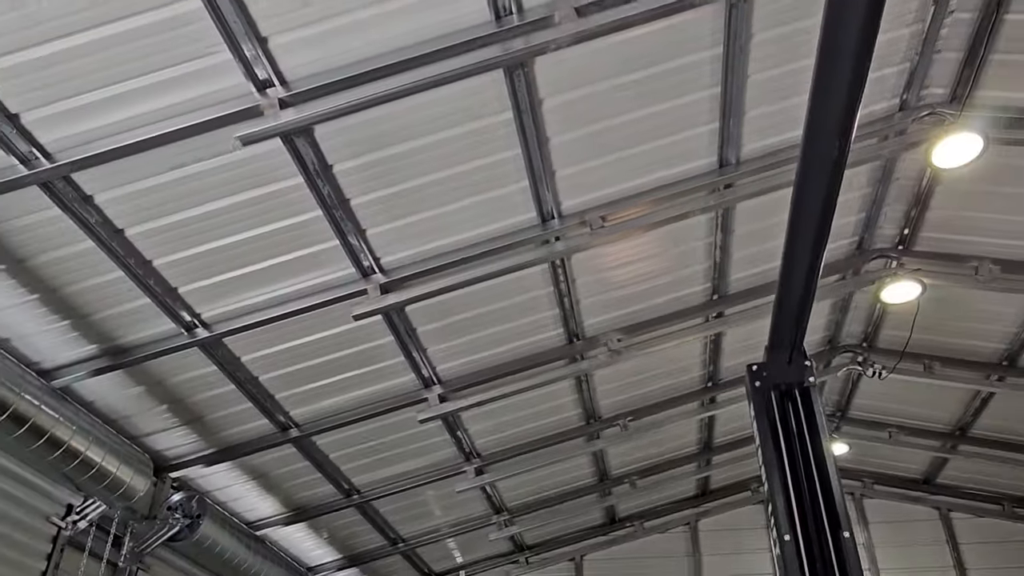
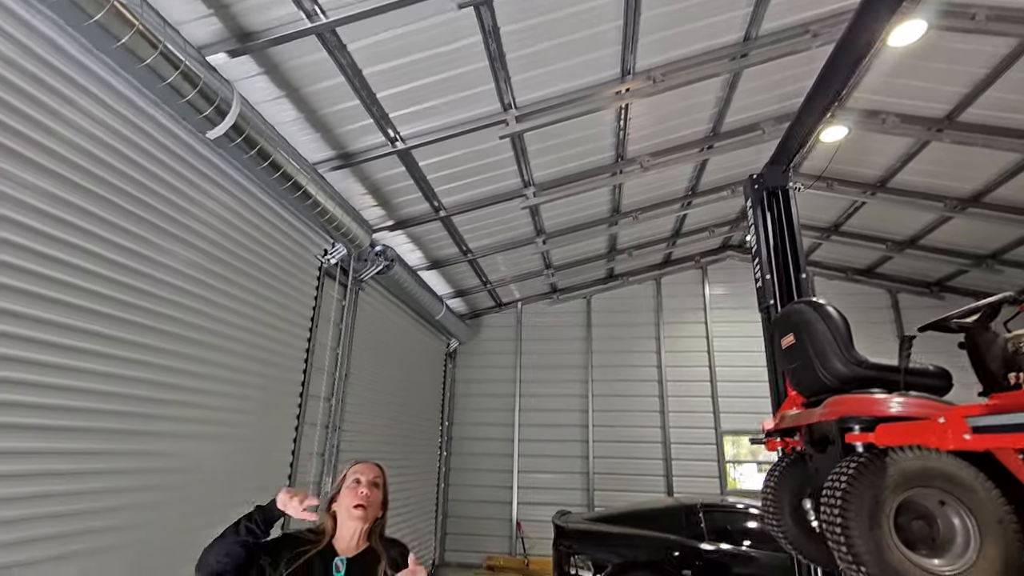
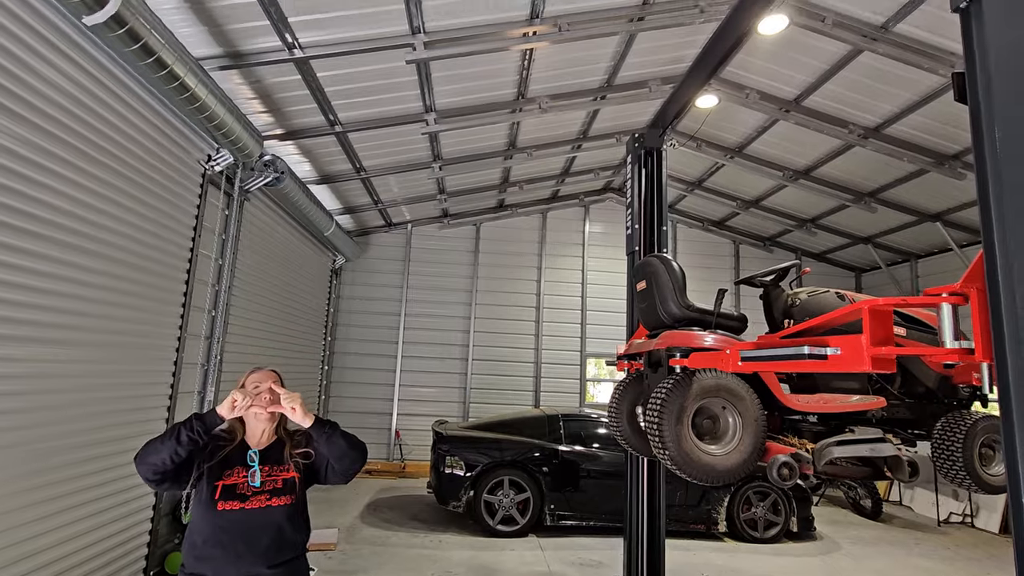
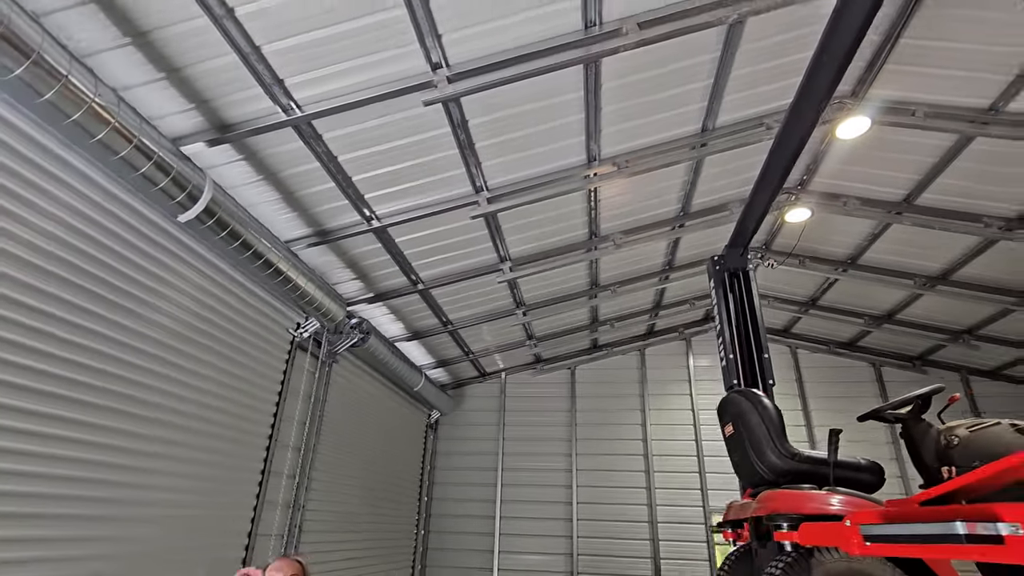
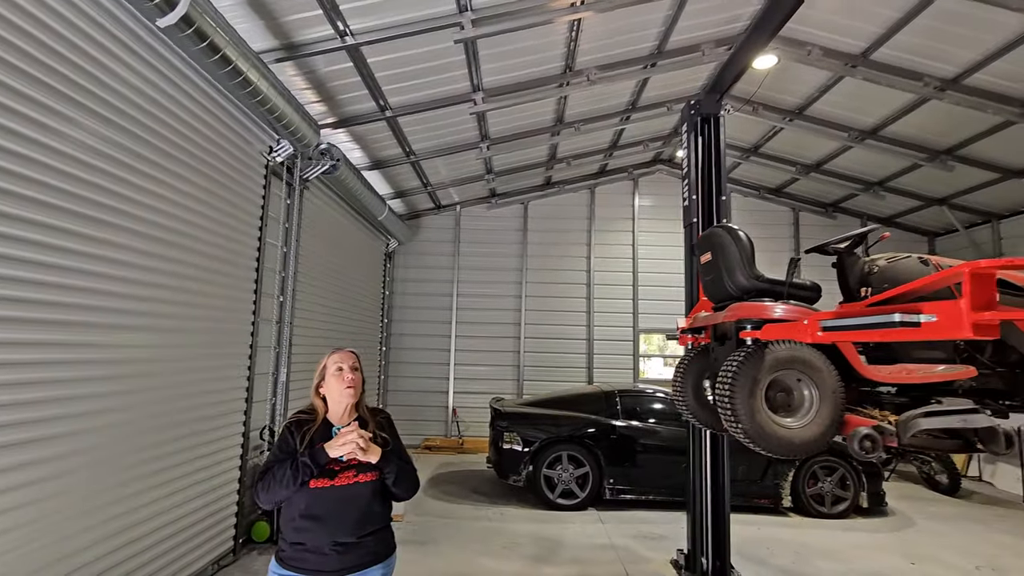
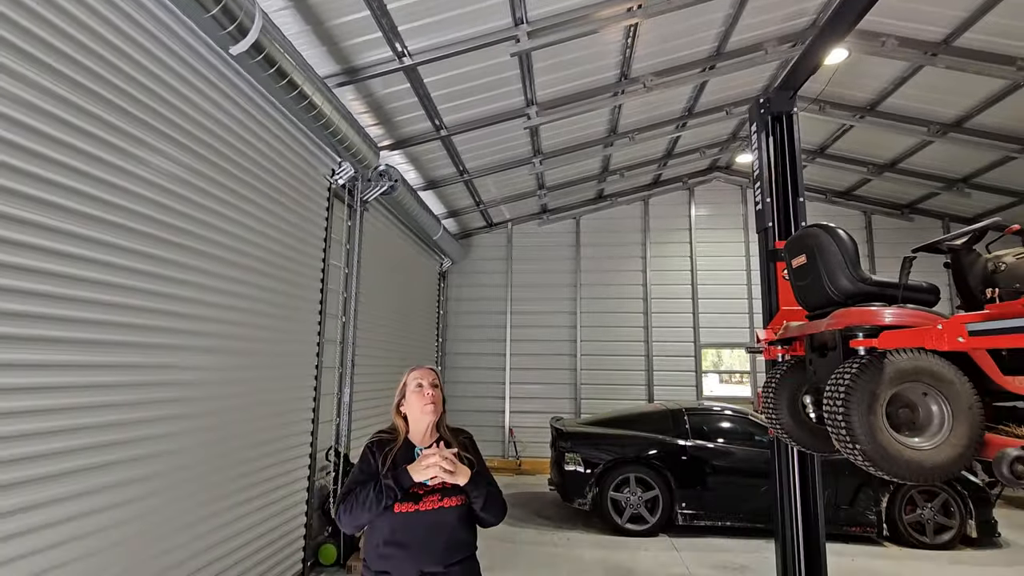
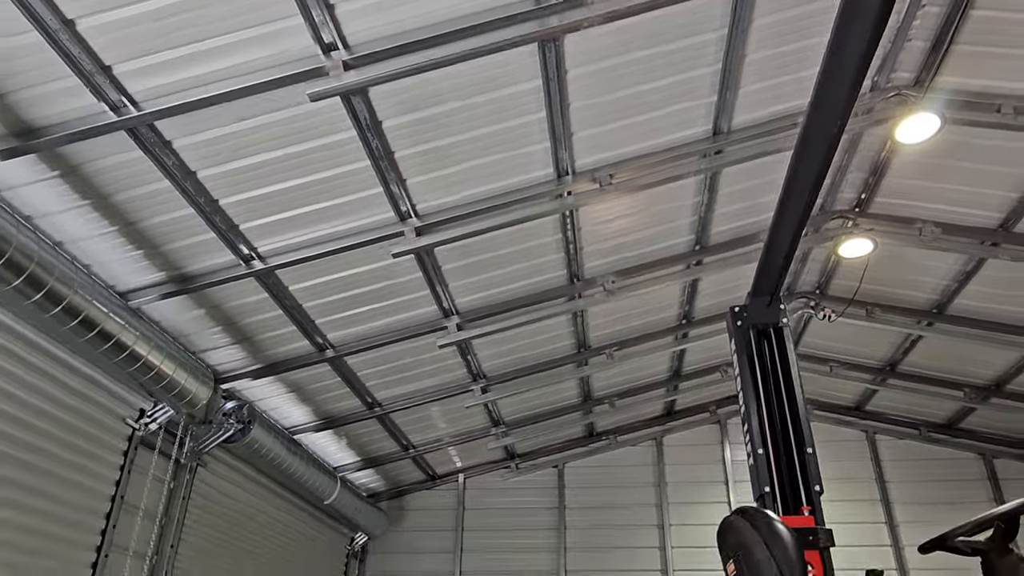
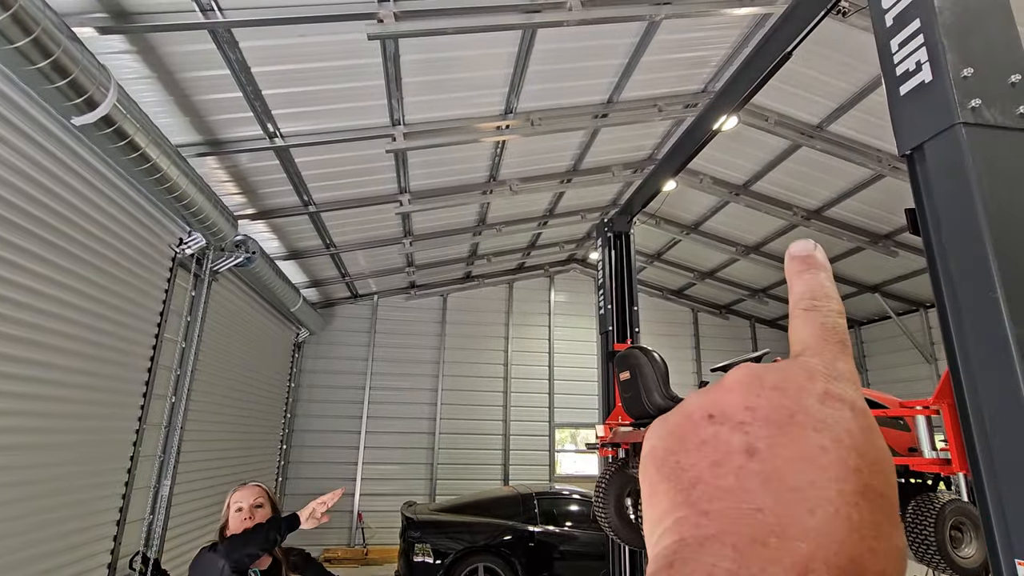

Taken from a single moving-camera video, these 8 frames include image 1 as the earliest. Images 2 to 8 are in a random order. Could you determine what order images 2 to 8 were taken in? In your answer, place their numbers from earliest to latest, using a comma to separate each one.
7, 4, 2, 6, 5, 3, 8
